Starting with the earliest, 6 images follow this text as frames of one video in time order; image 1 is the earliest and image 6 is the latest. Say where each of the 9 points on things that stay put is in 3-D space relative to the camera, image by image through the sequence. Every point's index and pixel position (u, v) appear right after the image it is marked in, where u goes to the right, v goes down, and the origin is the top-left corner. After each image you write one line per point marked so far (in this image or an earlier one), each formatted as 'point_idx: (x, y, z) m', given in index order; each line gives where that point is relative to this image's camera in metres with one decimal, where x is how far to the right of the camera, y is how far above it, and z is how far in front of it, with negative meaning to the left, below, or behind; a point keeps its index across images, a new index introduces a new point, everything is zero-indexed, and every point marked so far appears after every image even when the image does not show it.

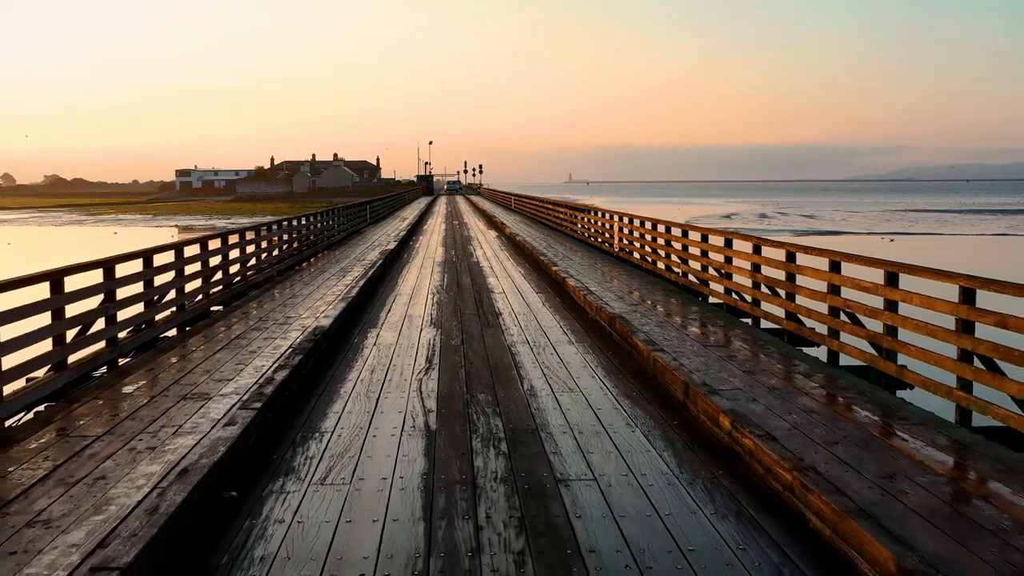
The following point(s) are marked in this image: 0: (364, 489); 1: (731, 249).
0: (-0.7, -0.9, +3.5) m
1: (+2.5, +0.4, +8.7) m
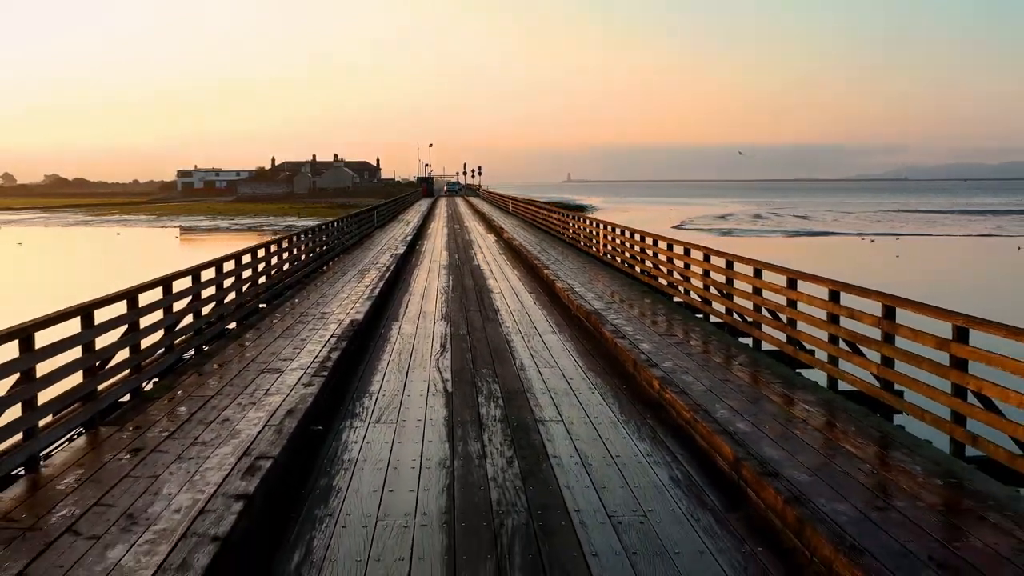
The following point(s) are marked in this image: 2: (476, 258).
0: (-0.7, -0.9, +5.2) m
1: (+2.4, +0.4, +10.4) m
2: (-0.9, +0.7, +18.0) m
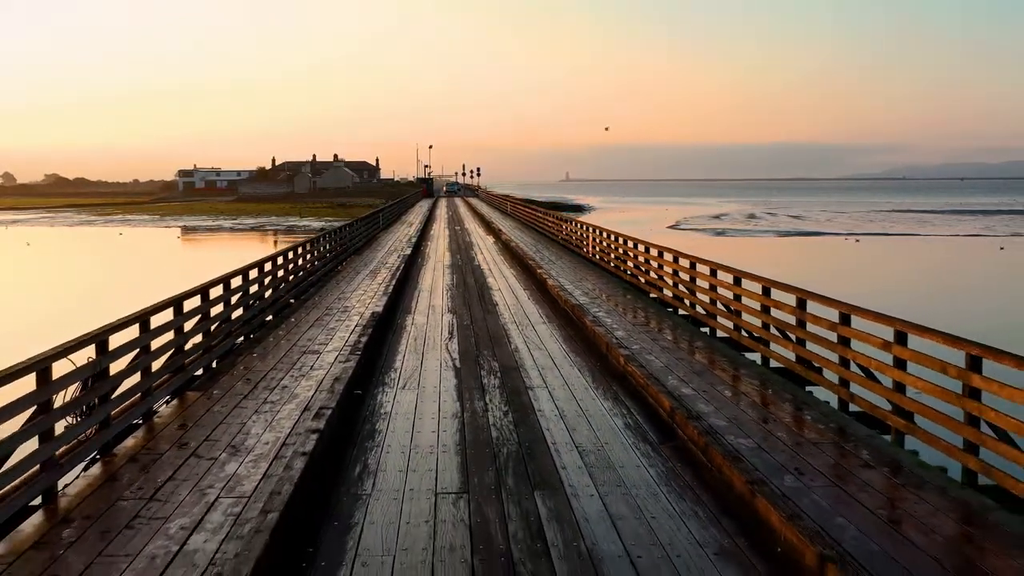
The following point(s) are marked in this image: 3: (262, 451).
0: (-0.7, -0.9, +6.7) m
1: (+2.4, +0.5, +11.9) m
2: (-0.9, +0.8, +19.5) m
3: (-1.7, -1.1, +5.1) m
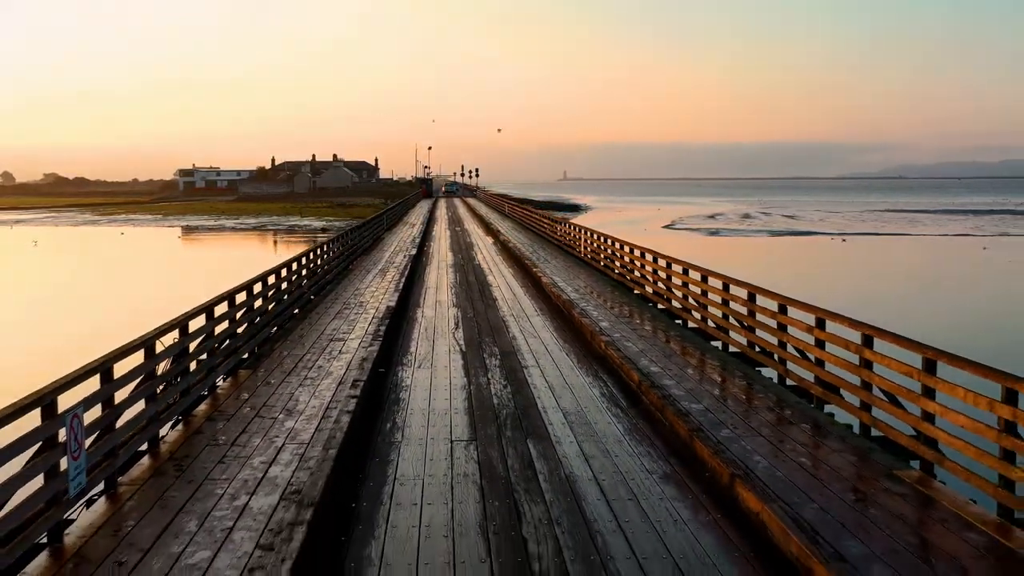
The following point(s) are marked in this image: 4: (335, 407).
0: (-0.8, -0.8, +8.0) m
1: (+2.3, +0.5, +13.2) m
2: (-1.0, +0.8, +20.8) m
3: (-1.7, -1.1, +6.4) m
4: (-1.5, -1.0, +6.4) m
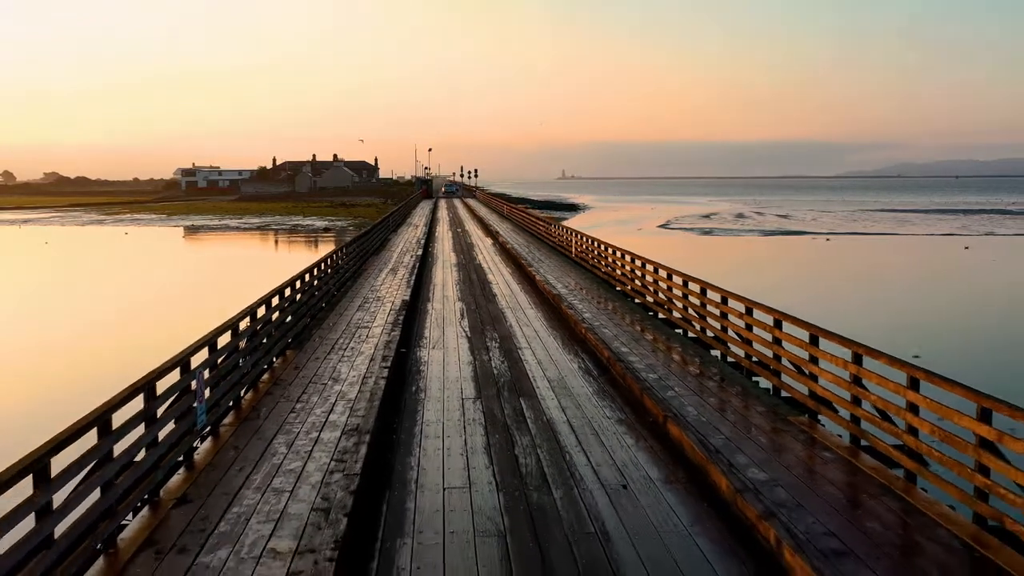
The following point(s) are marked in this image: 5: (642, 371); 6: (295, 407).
0: (-0.8, -0.8, +9.9) m
1: (+2.3, +0.6, +15.1) m
2: (-1.1, +0.9, +22.7) m
3: (-1.7, -1.0, +8.3) m
4: (-1.5, -1.0, +8.2) m
5: (+1.5, -1.0, +8.6) m
6: (-2.2, -1.2, +7.5) m
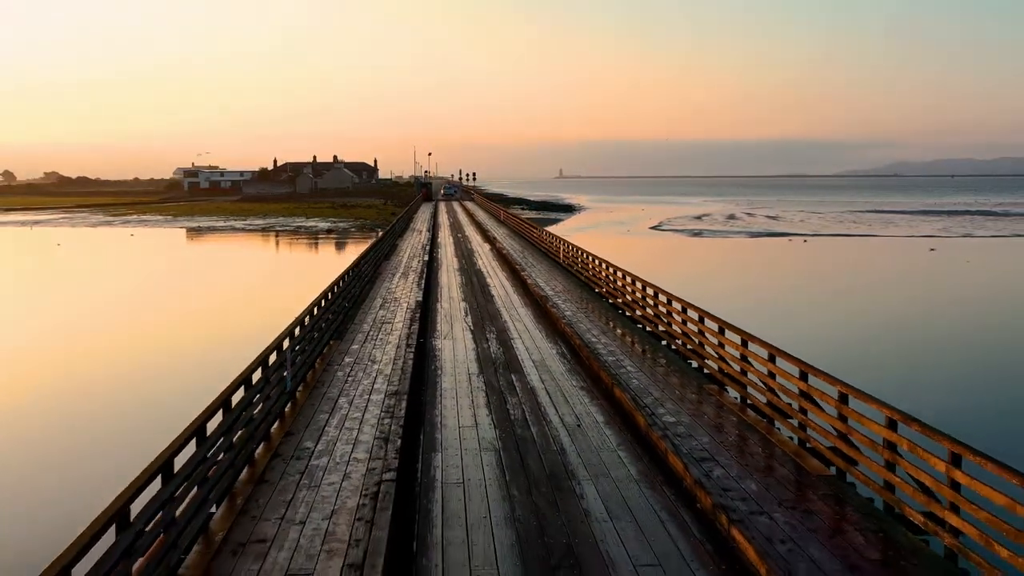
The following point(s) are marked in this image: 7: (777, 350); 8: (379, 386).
0: (-0.9, -0.9, +12.6) m
1: (+2.2, +0.5, +17.9) m
2: (-1.2, +0.9, +25.4) m
3: (-1.8, -1.1, +11.1) m
4: (-1.6, -1.0, +11.0) m
5: (+1.4, -1.0, +11.4) m
6: (-2.2, -1.3, +10.3) m
7: (+2.9, -0.7, +8.3) m
8: (-1.7, -1.3, +9.7) m
